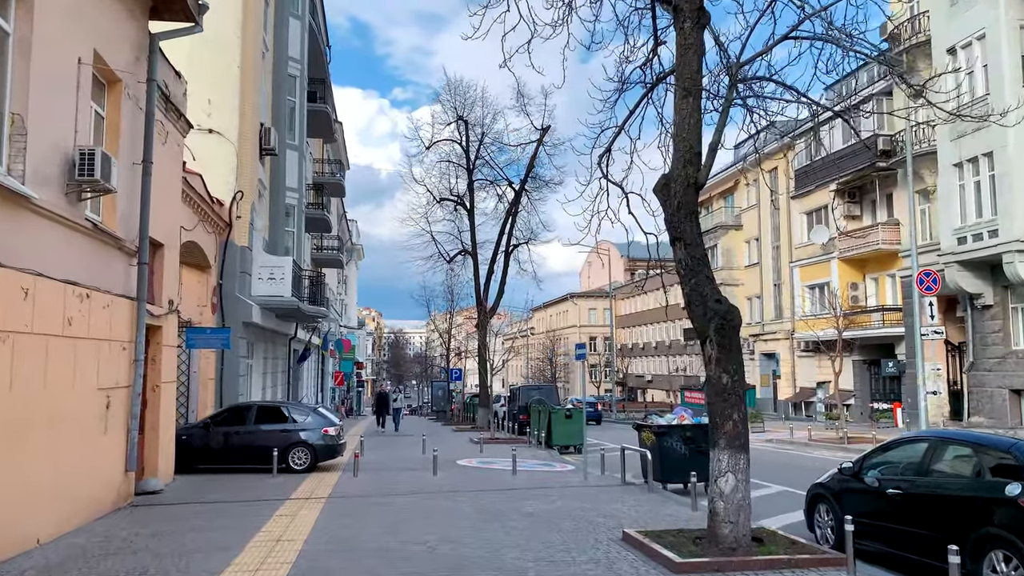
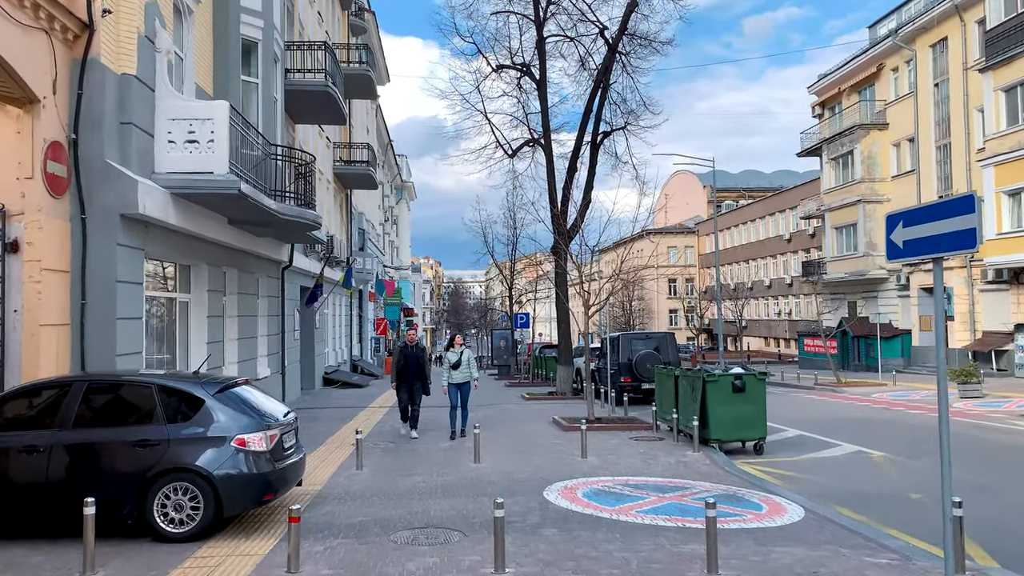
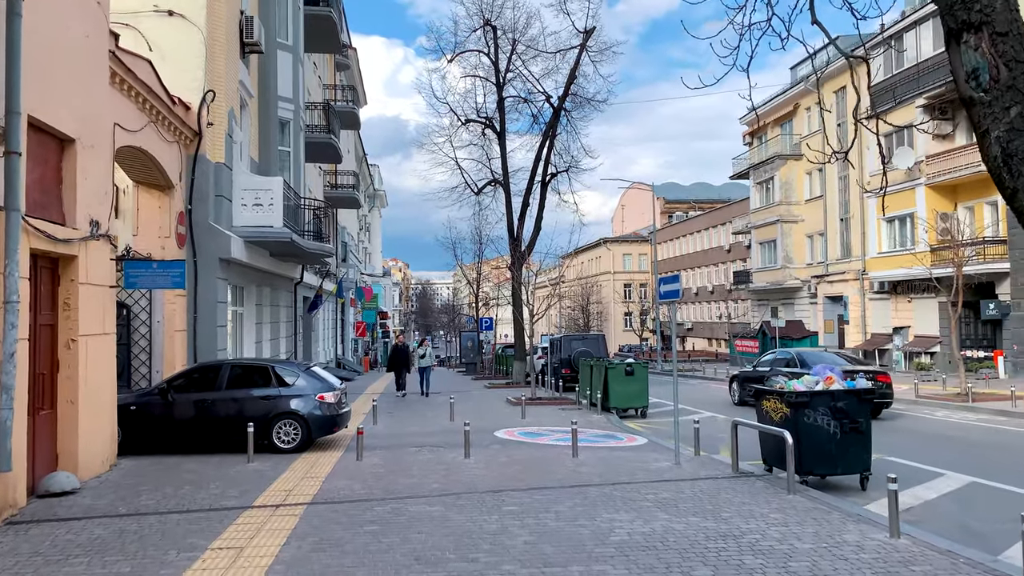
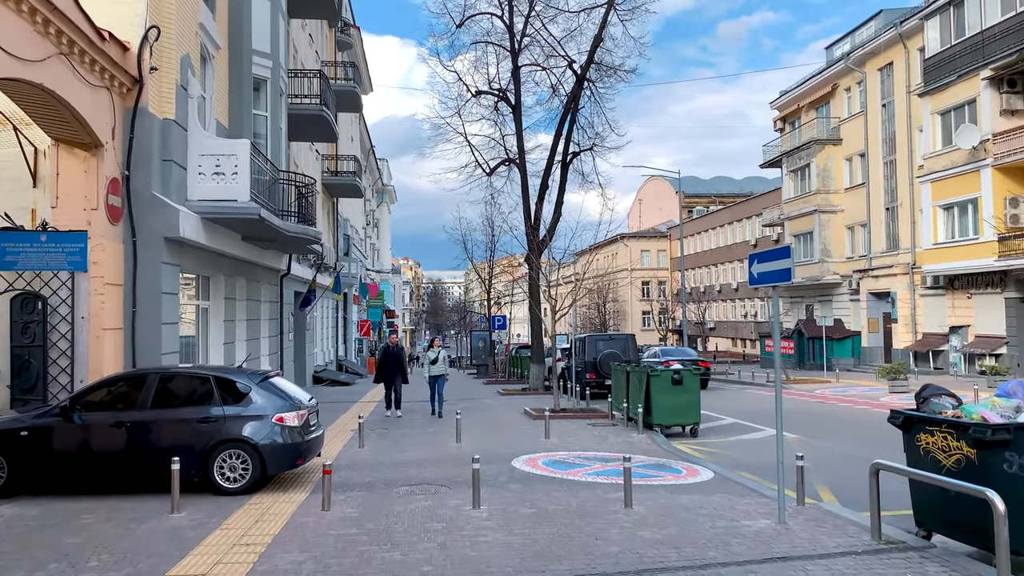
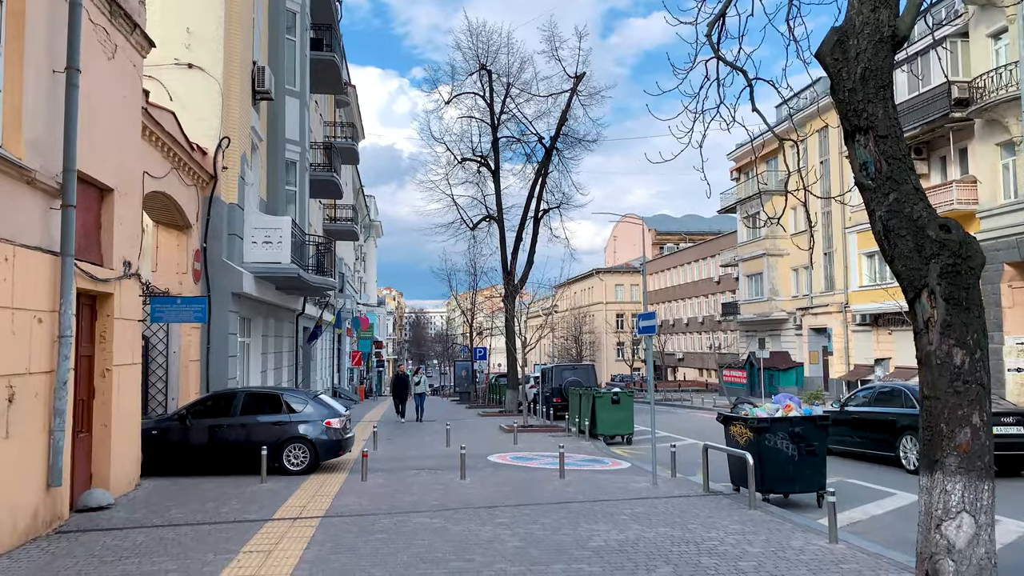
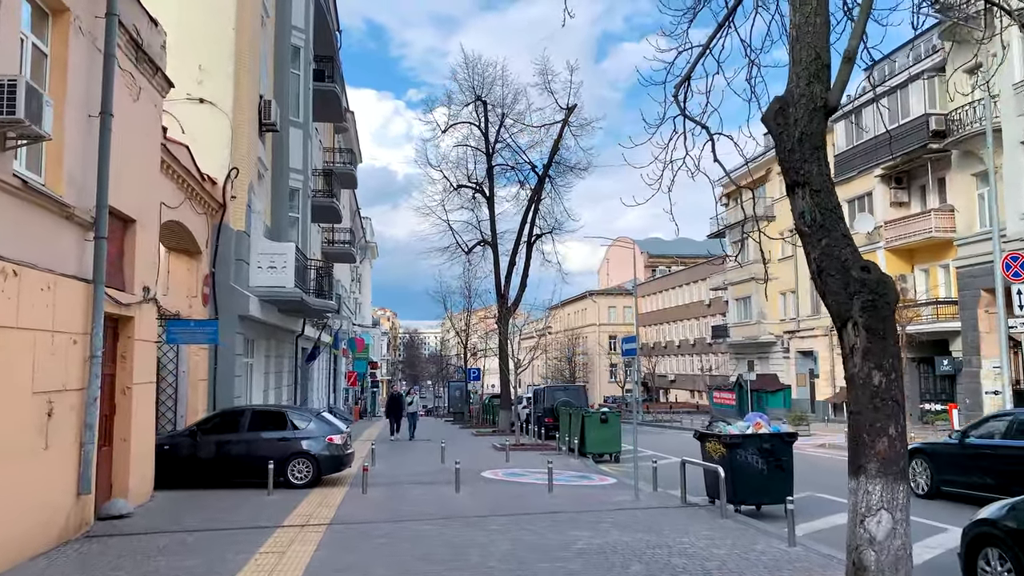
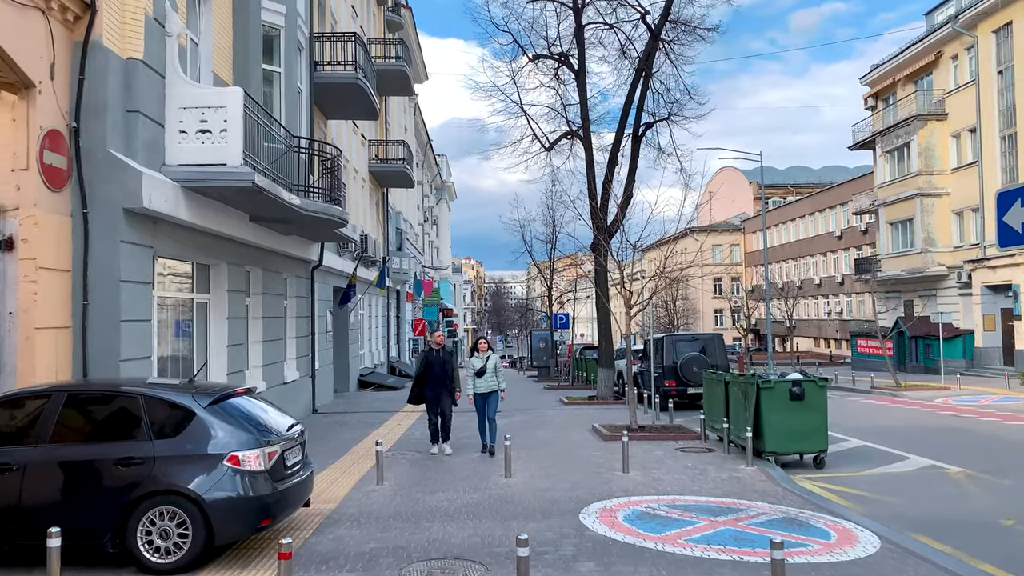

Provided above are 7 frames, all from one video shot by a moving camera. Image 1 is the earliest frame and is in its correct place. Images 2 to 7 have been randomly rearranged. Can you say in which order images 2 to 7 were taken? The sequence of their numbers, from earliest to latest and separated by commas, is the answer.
6, 5, 3, 4, 2, 7
